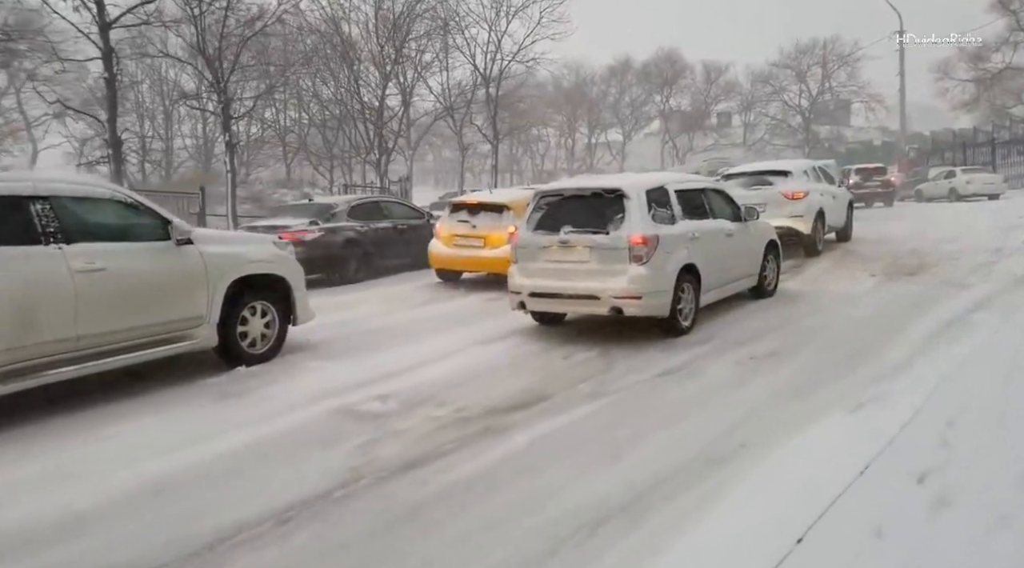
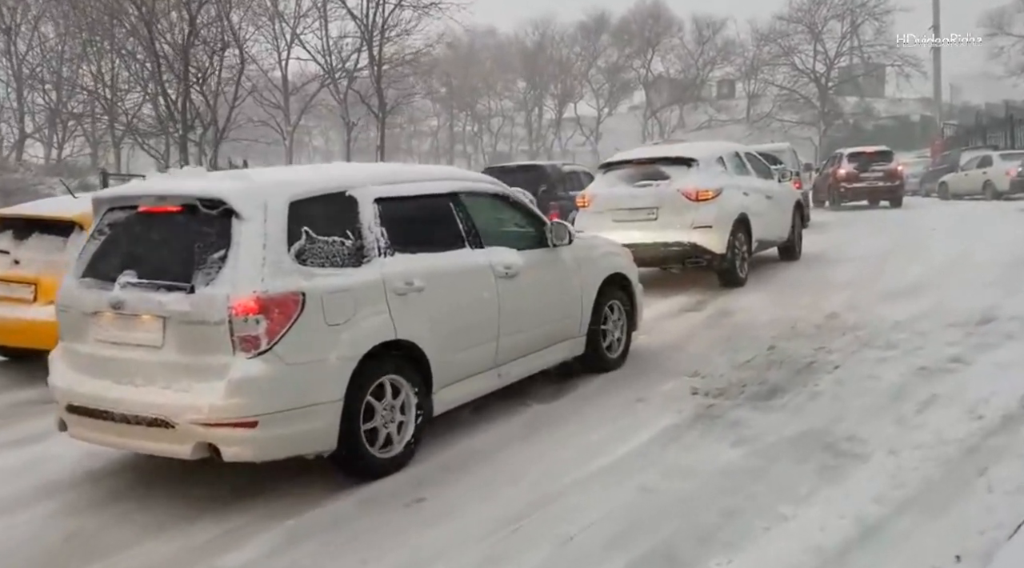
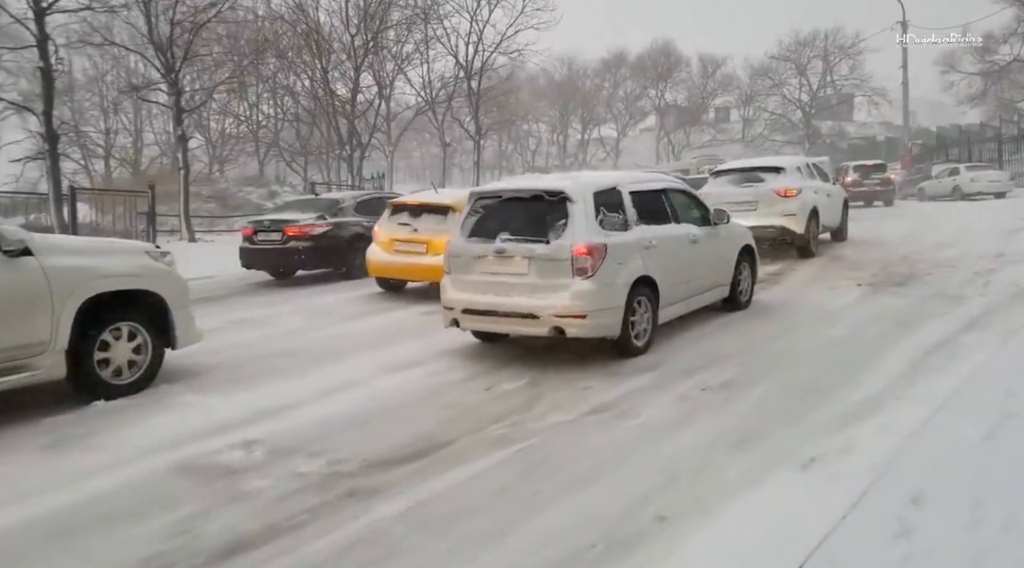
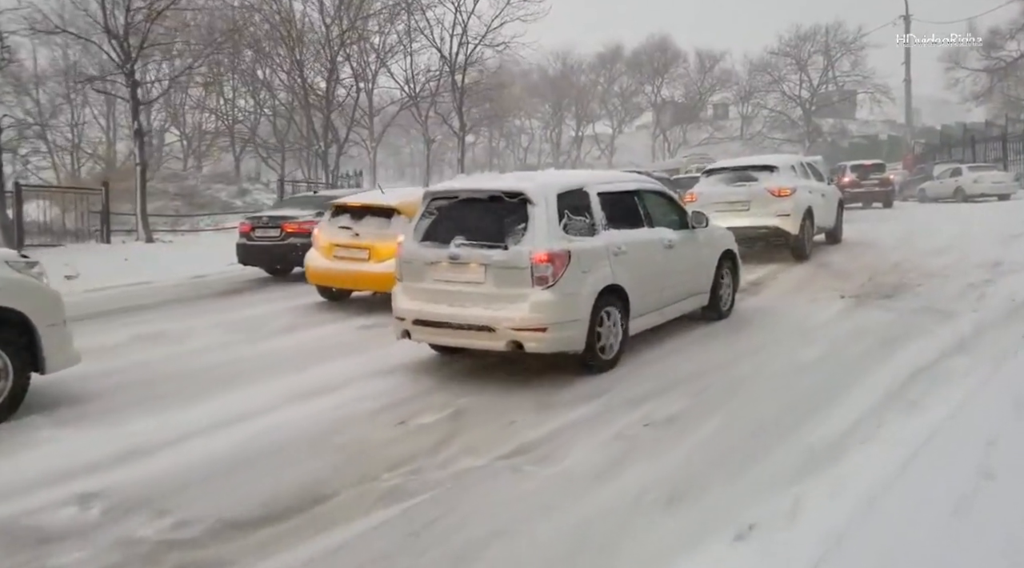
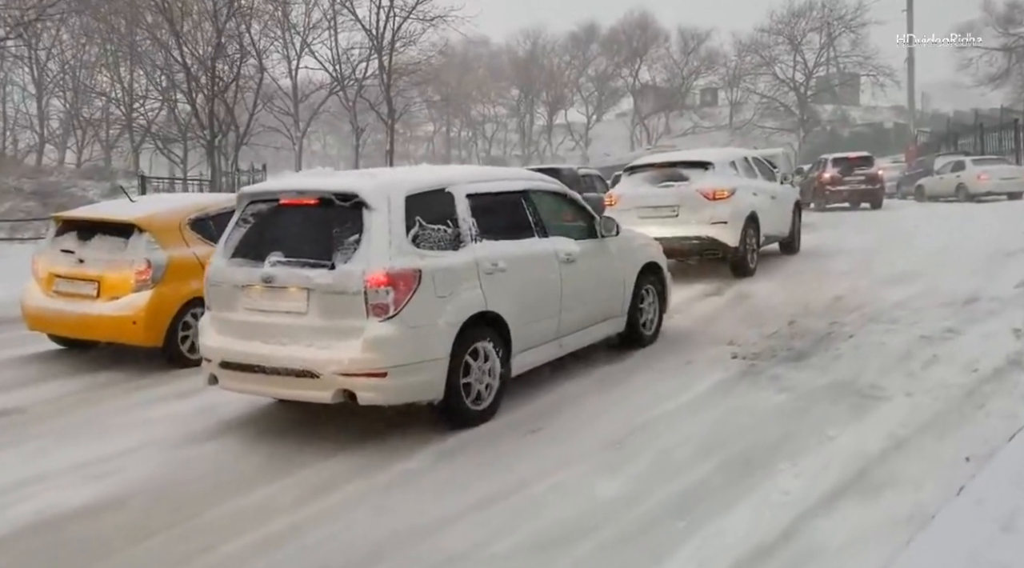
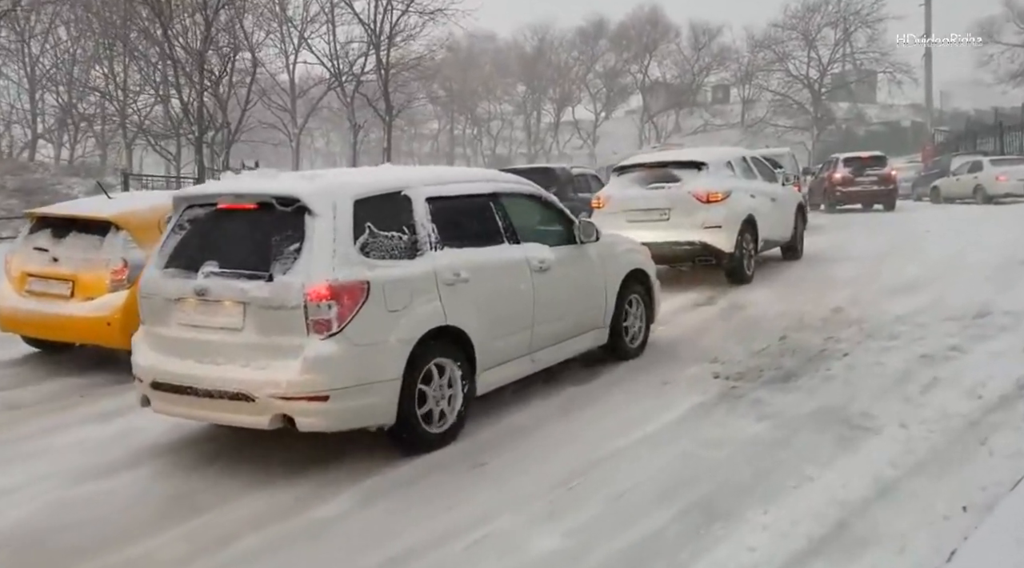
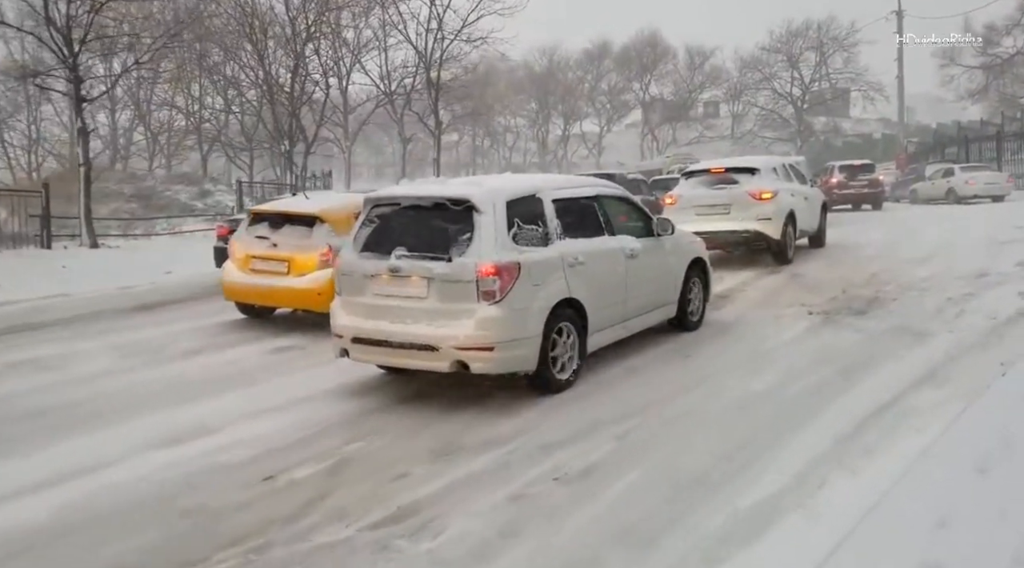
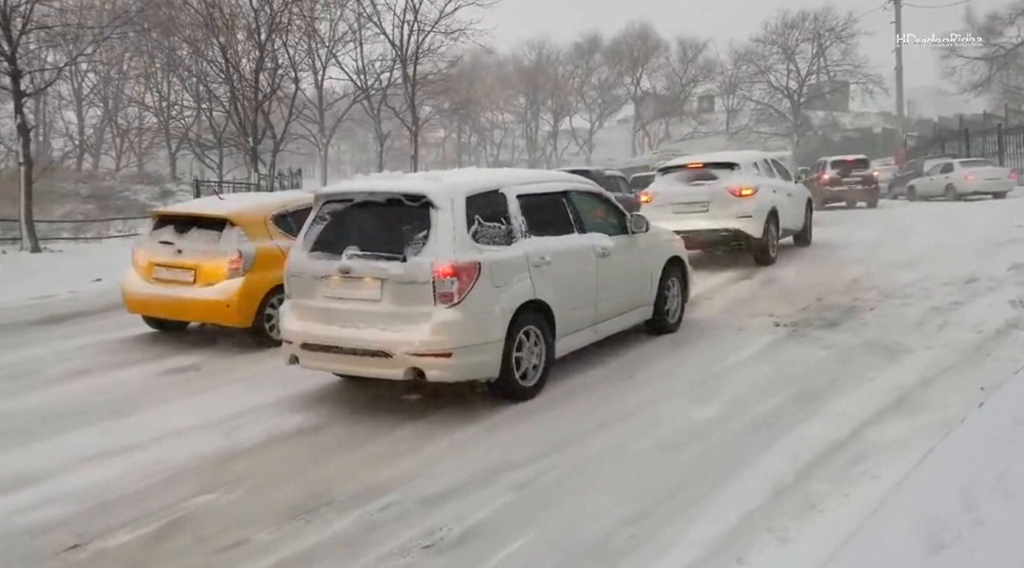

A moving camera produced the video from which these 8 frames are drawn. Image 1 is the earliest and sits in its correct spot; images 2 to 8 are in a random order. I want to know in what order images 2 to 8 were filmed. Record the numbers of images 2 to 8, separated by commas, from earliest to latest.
3, 4, 7, 8, 5, 6, 2
